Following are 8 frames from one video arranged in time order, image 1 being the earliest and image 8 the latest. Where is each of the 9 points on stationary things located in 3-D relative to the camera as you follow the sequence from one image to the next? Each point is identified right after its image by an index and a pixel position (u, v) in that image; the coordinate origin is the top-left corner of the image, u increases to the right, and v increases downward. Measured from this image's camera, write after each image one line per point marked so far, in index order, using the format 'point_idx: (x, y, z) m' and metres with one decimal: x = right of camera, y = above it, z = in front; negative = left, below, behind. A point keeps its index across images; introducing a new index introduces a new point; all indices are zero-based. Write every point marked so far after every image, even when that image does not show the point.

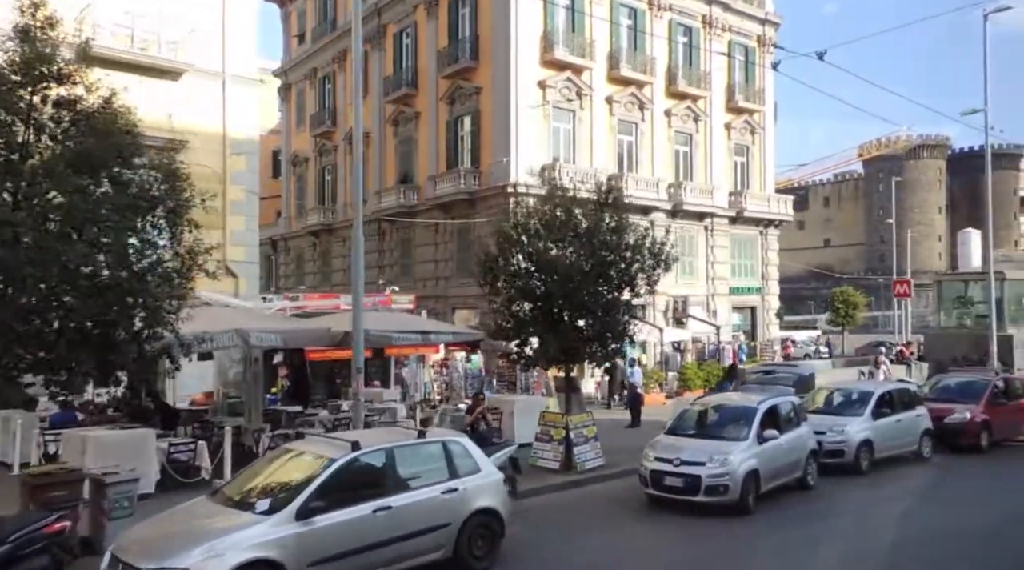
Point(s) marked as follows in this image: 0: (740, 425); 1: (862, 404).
0: (+3.1, -1.9, +12.1) m
1: (+5.9, -2.1, +15.2) m
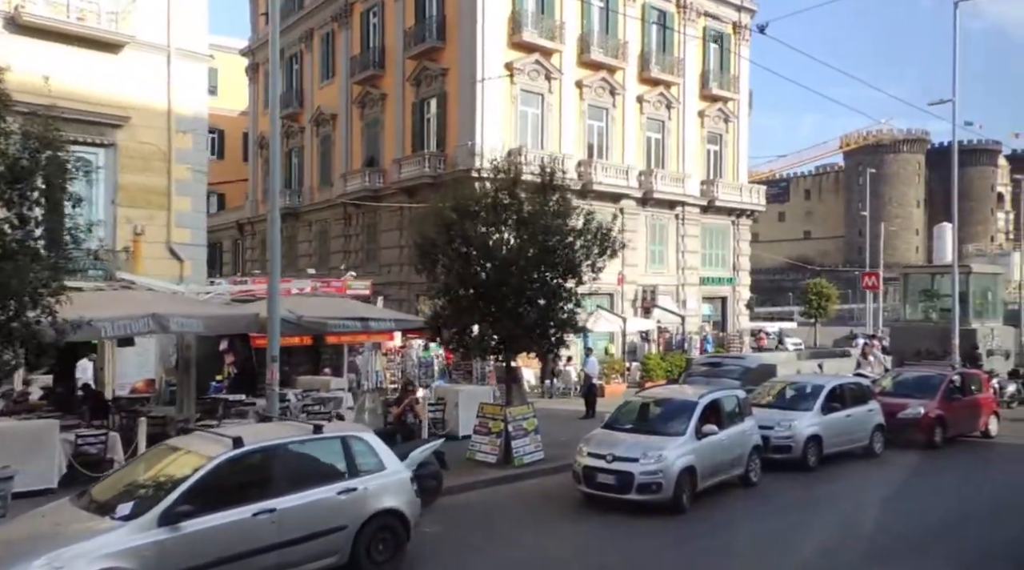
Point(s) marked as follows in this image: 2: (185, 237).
0: (+2.2, -1.8, +11.6) m
1: (+5.0, -1.9, +14.8) m
2: (-7.3, +1.1, +19.5) m
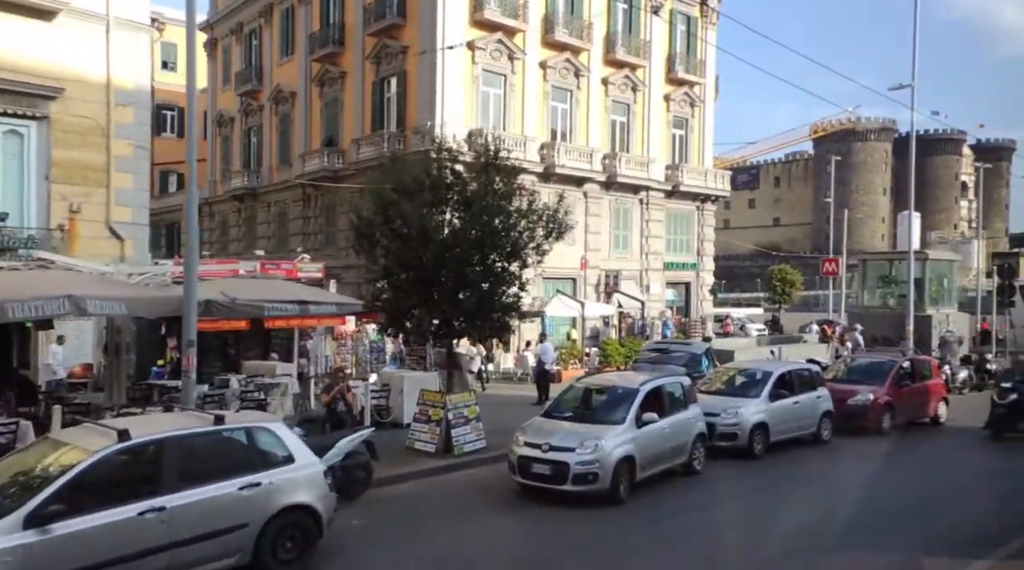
0: (+1.3, -1.6, +11.2) m
1: (+4.0, -1.7, +14.5) m
2: (-8.3, +1.5, +18.8) m
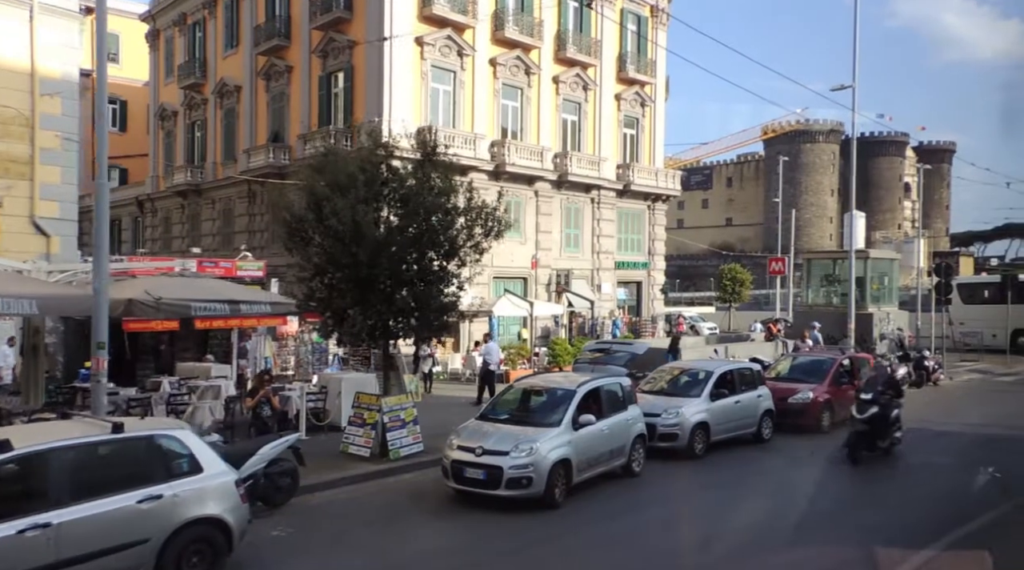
0: (+0.5, -1.6, +10.9) m
1: (+3.1, -1.7, +14.3) m
2: (-9.5, +1.5, +18.0) m
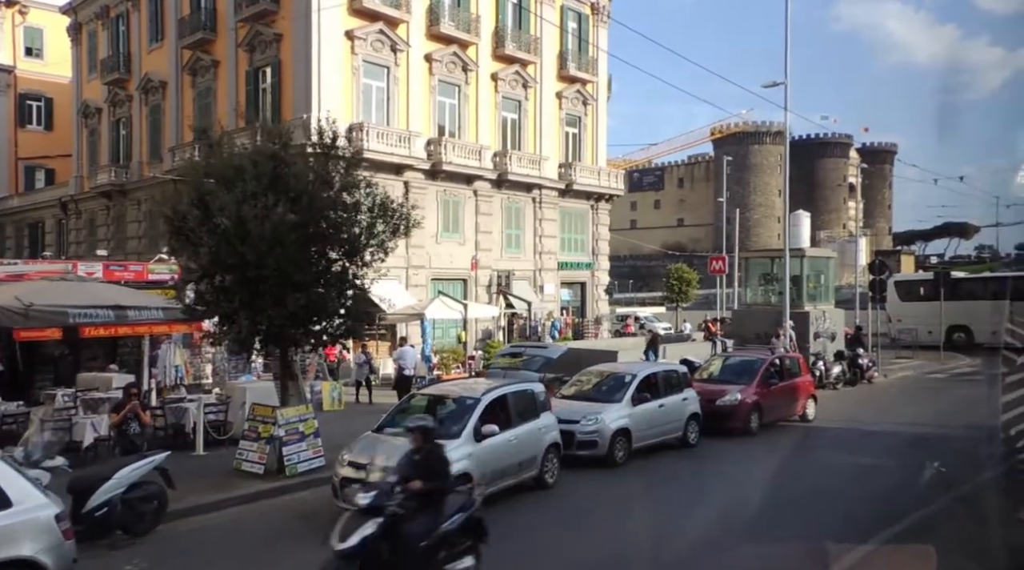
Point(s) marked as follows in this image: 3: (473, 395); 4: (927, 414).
0: (-0.6, -1.6, +10.1) m
1: (+1.7, -1.7, +13.6) m
2: (-11.1, +1.4, +16.7) m
3: (-0.5, -1.3, +10.6) m
4: (+8.7, -2.7, +18.4) m
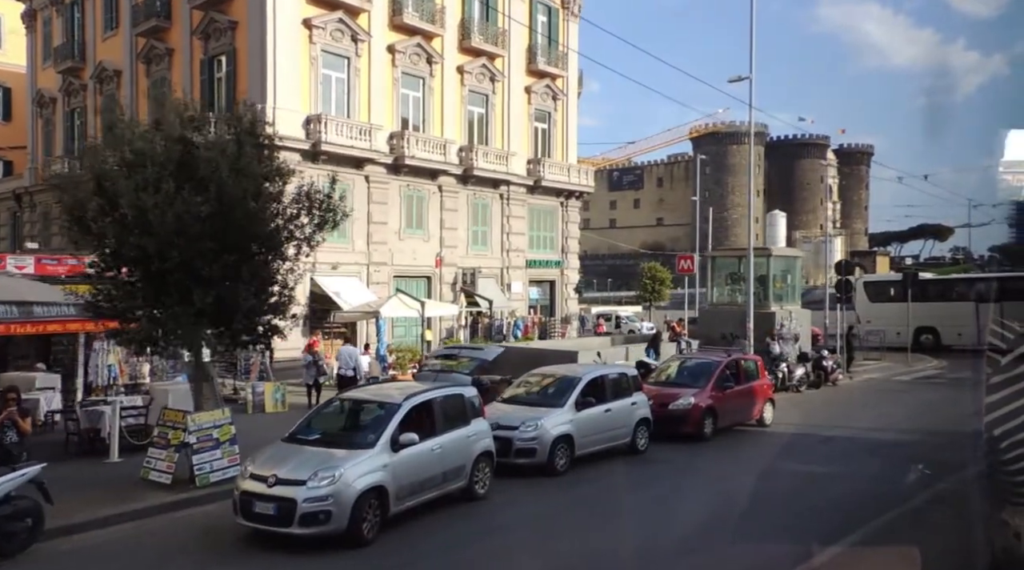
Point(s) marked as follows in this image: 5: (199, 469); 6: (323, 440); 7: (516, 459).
0: (-1.5, -1.5, +9.3) m
1: (+0.8, -1.6, +12.9) m
2: (-12.0, +1.5, +15.6) m
3: (-1.3, -1.3, +9.8) m
4: (+7.7, -2.7, +17.9) m
5: (-3.8, -2.2, +10.7) m
6: (-2.0, -1.7, +9.4) m
7: (+0.1, -2.4, +11.9) m
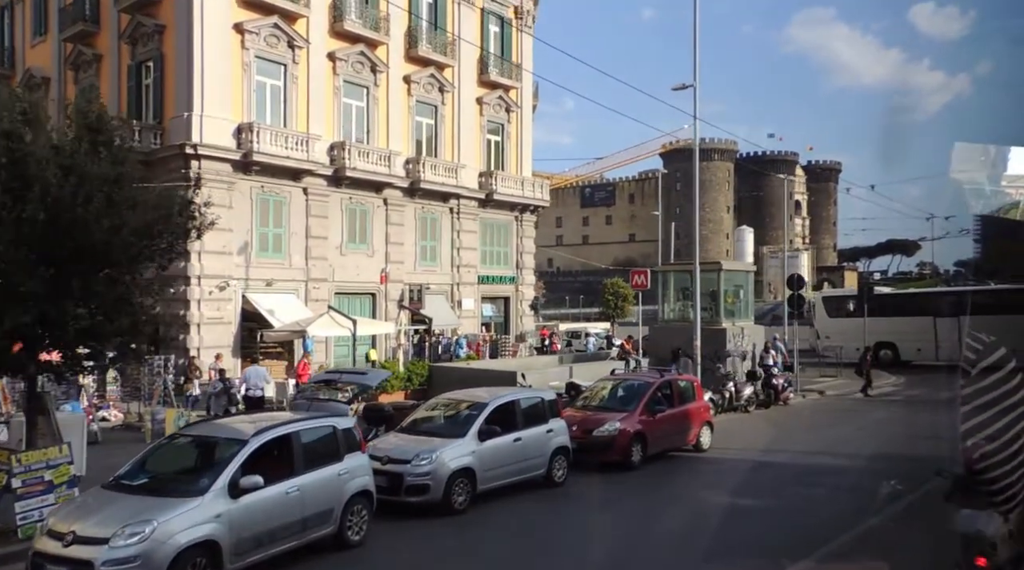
0: (-2.7, -1.7, +7.9) m
1: (-0.6, -1.8, +11.6) m
2: (-13.5, +1.2, +14.0) m
3: (-2.6, -1.5, +8.5) m
4: (+6.2, -3.0, +16.7) m
5: (-5.1, -2.4, +9.2) m
6: (-3.3, -1.8, +7.9) m
7: (-1.2, -2.6, +10.5) m
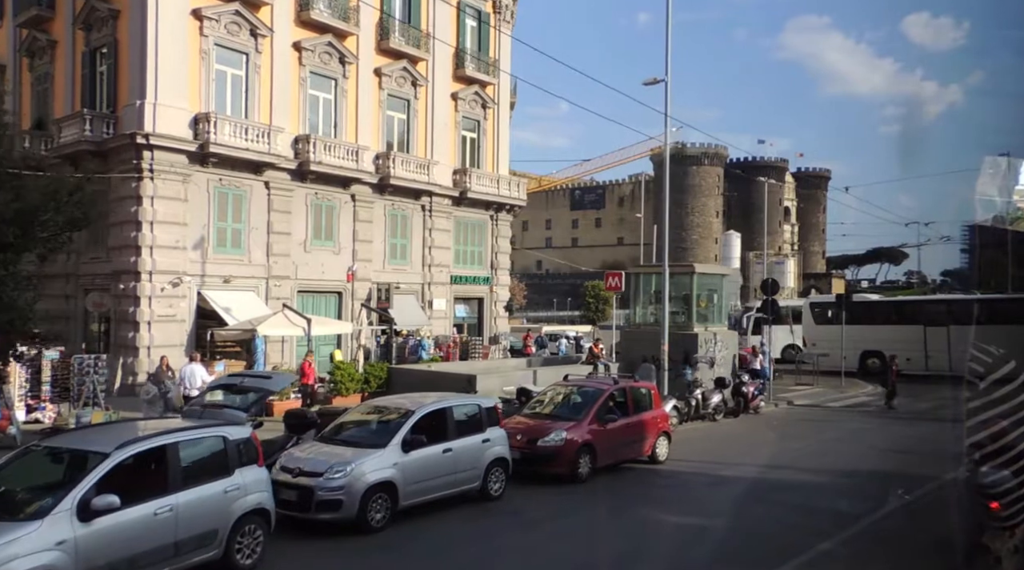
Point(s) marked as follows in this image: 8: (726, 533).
0: (-3.5, -1.6, +6.9) m
1: (-1.4, -1.8, +10.6) m
2: (-14.3, +1.4, +12.8) m
3: (-3.4, -1.4, +7.4) m
4: (+5.2, -3.1, +15.8) m
5: (-5.9, -2.3, +8.1) m
6: (-4.1, -1.7, +6.9) m
7: (-2.1, -2.5, +9.5) m
8: (+2.8, -3.1, +10.7) m
